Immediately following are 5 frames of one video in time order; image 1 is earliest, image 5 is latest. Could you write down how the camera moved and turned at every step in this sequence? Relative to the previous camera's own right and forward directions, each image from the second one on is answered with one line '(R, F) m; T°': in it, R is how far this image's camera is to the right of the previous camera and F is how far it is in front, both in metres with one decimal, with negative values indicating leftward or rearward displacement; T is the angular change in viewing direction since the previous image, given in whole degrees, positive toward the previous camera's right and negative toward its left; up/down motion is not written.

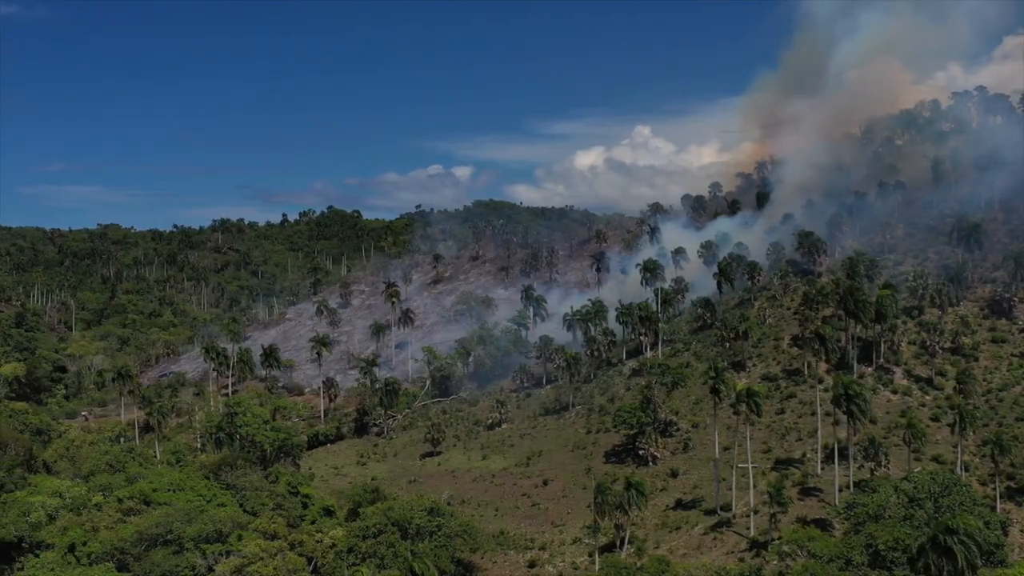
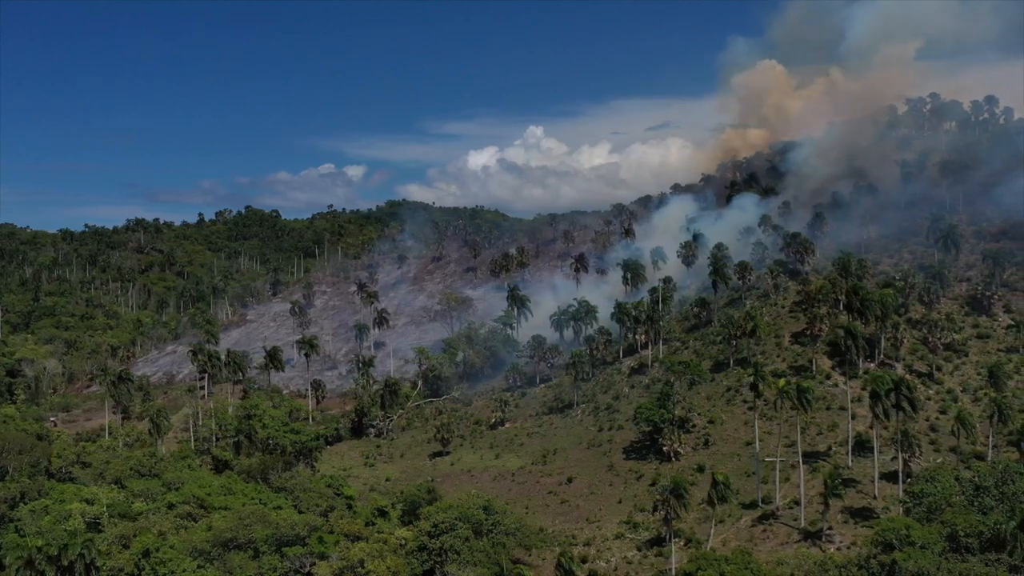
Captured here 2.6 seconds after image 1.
(-5.4, +0.4) m; +3°
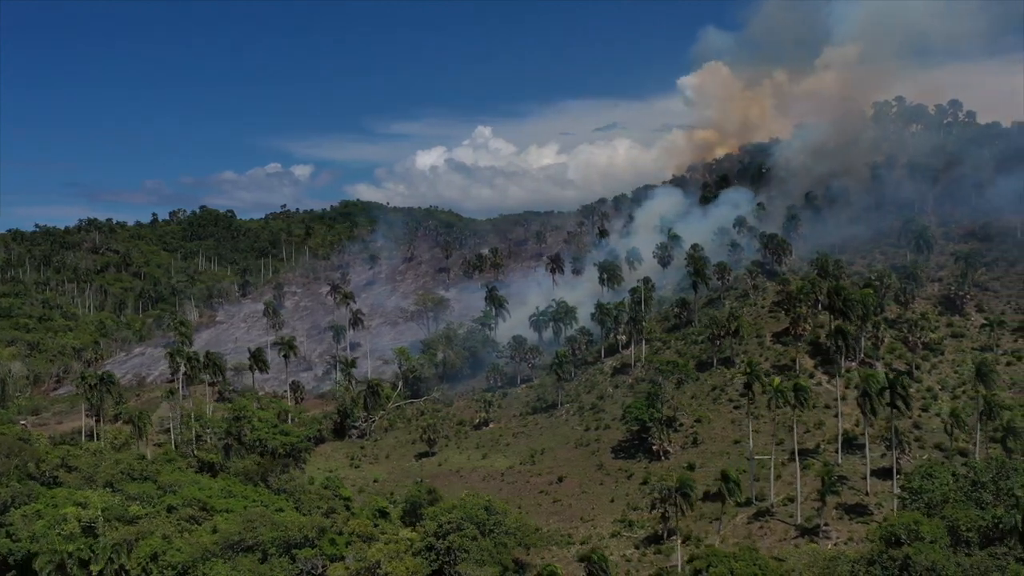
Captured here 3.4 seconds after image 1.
(-2.0, 0.0) m; +2°
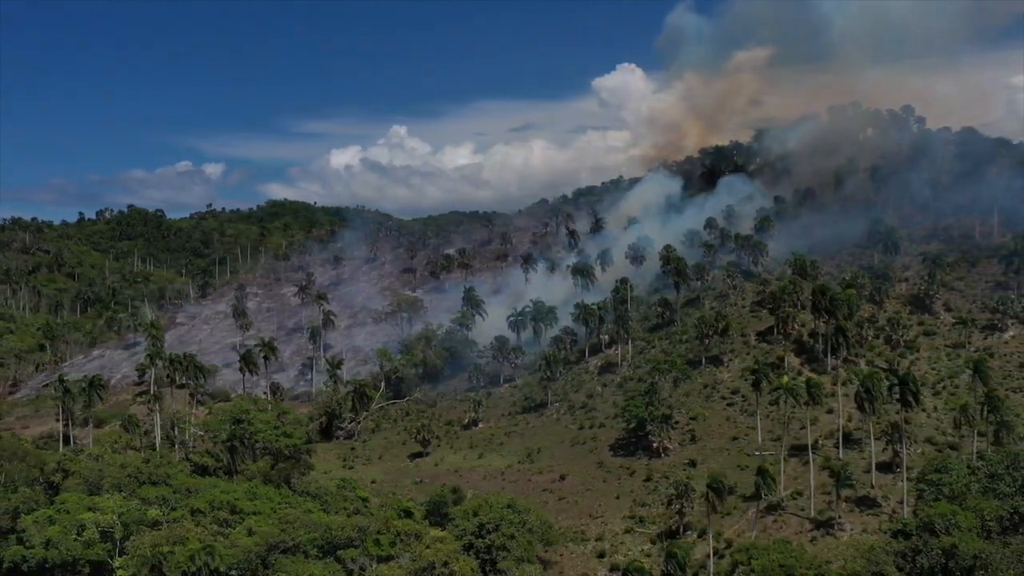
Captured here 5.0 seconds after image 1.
(-3.9, -0.3) m; +3°
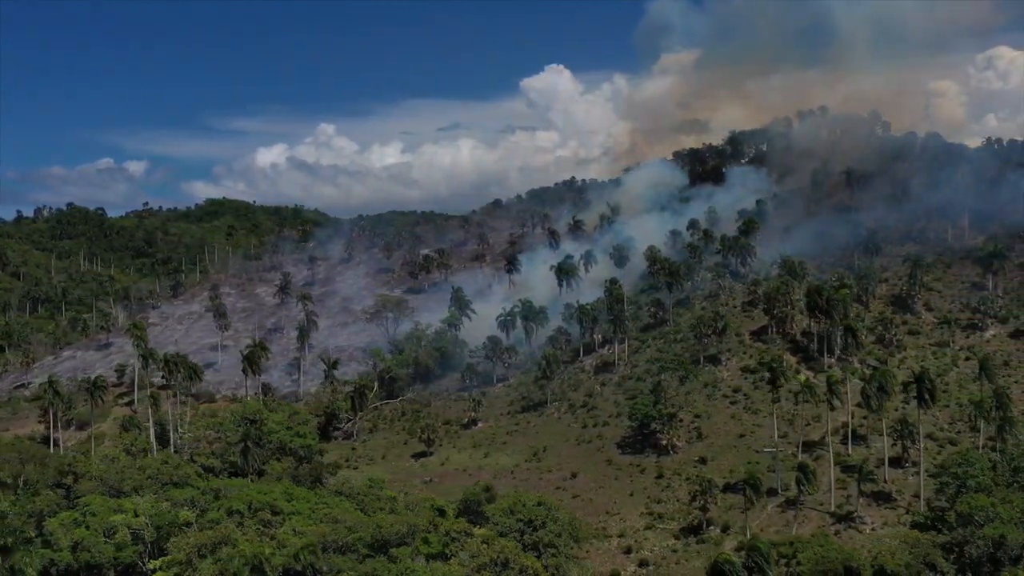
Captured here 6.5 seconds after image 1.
(-3.8, -0.4) m; +2°
